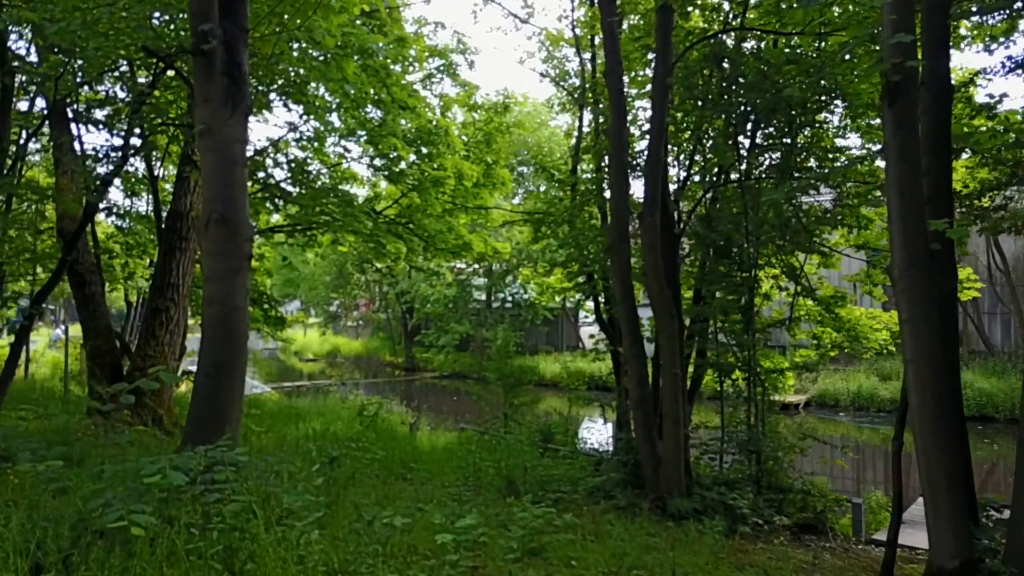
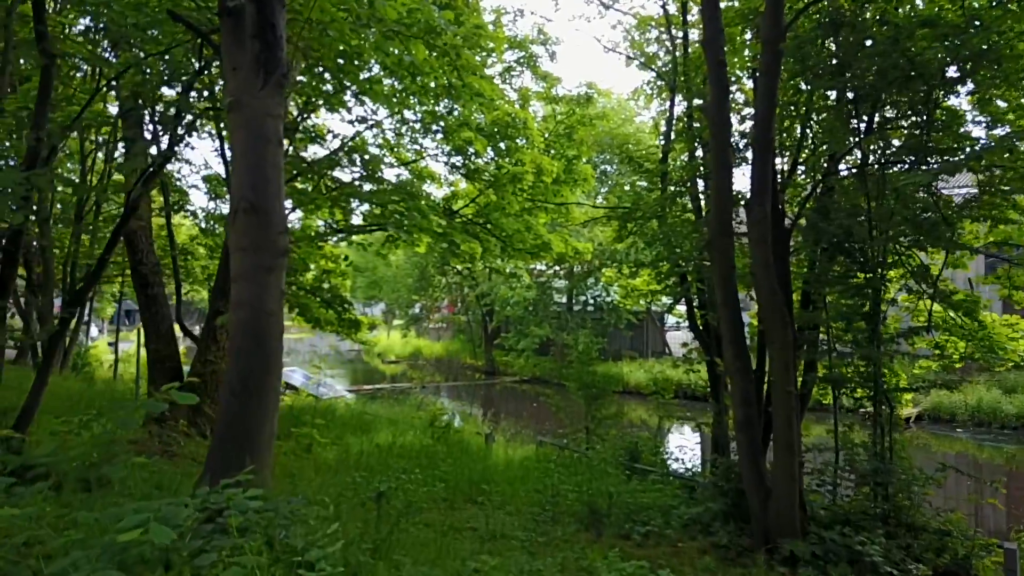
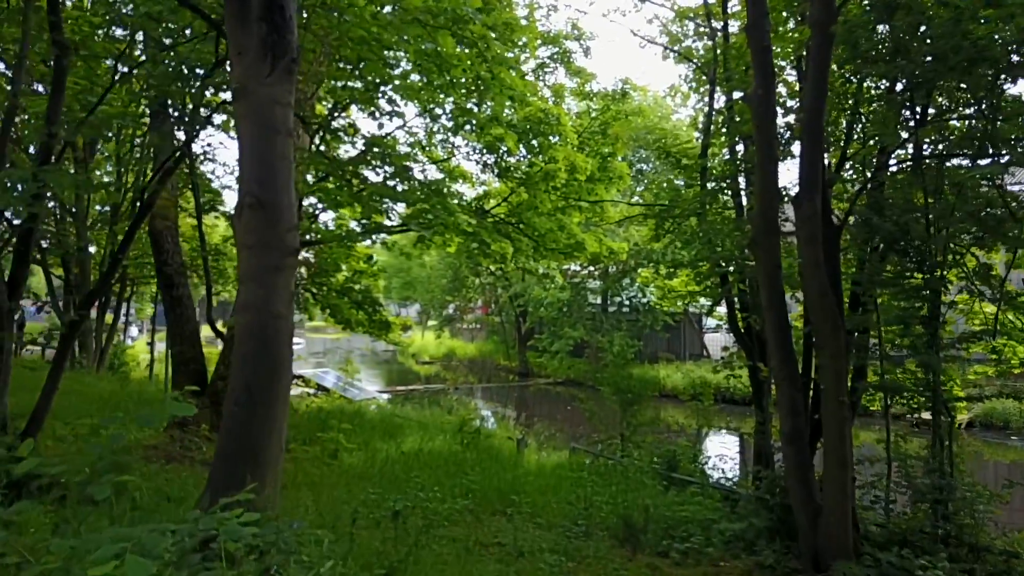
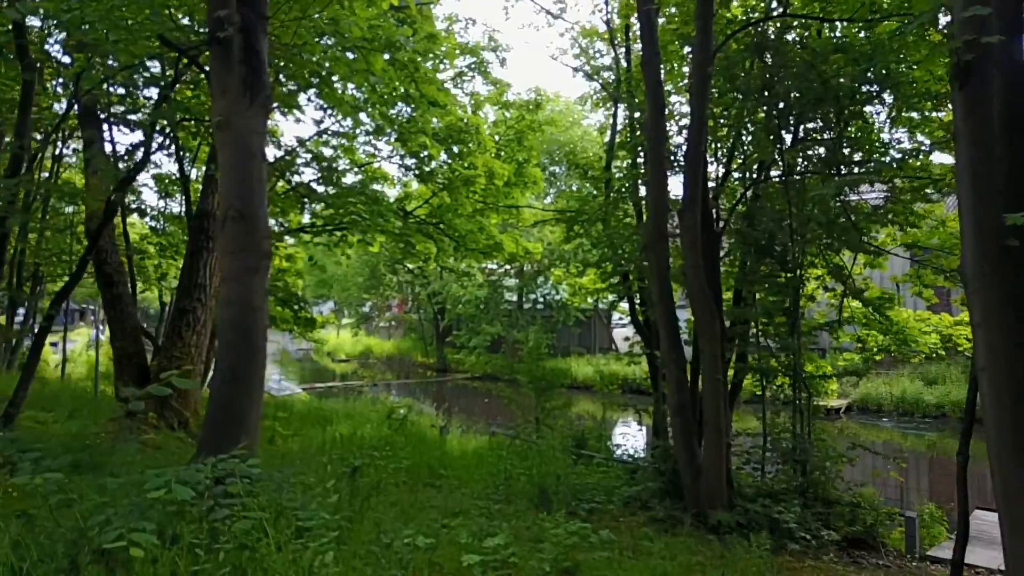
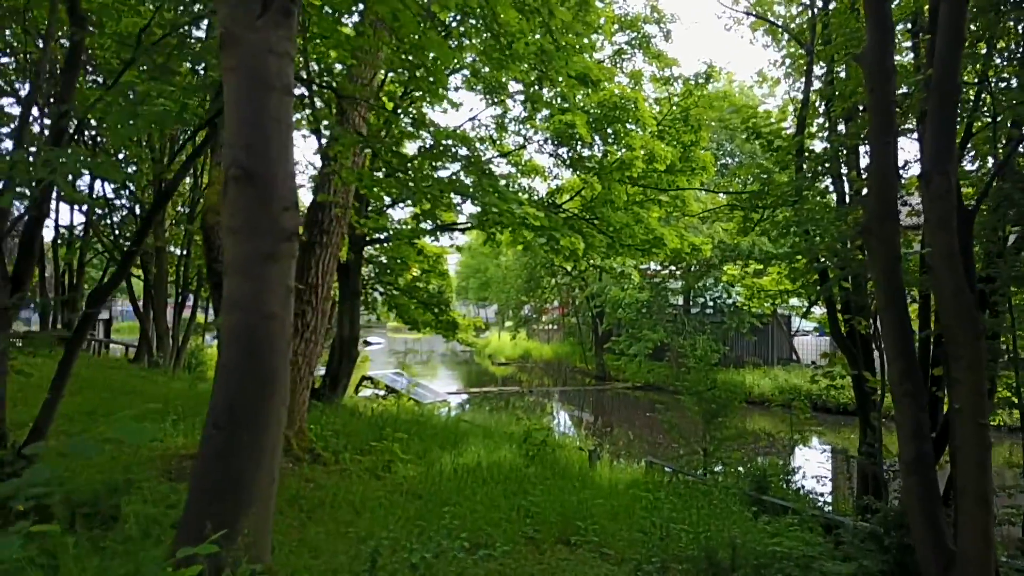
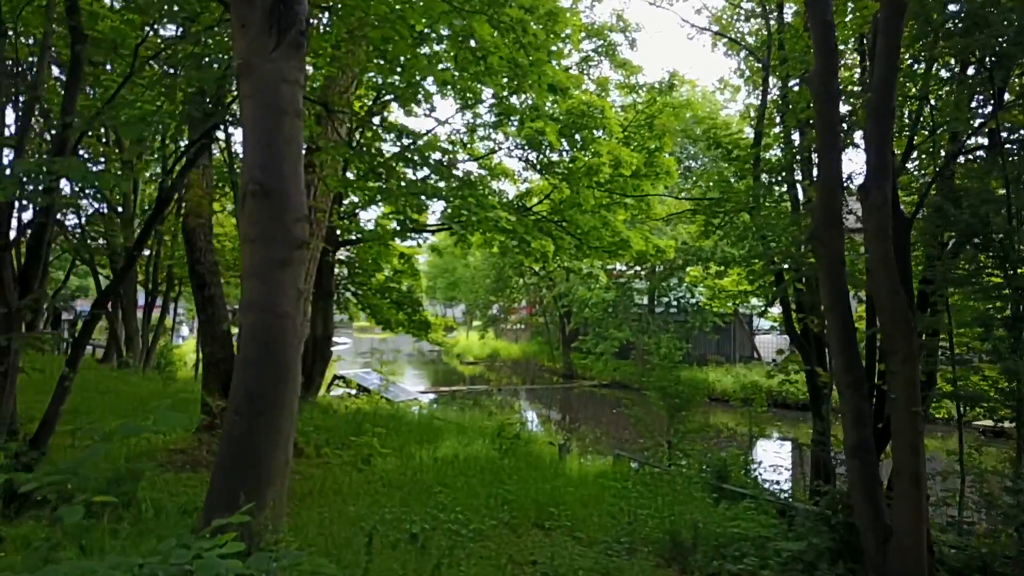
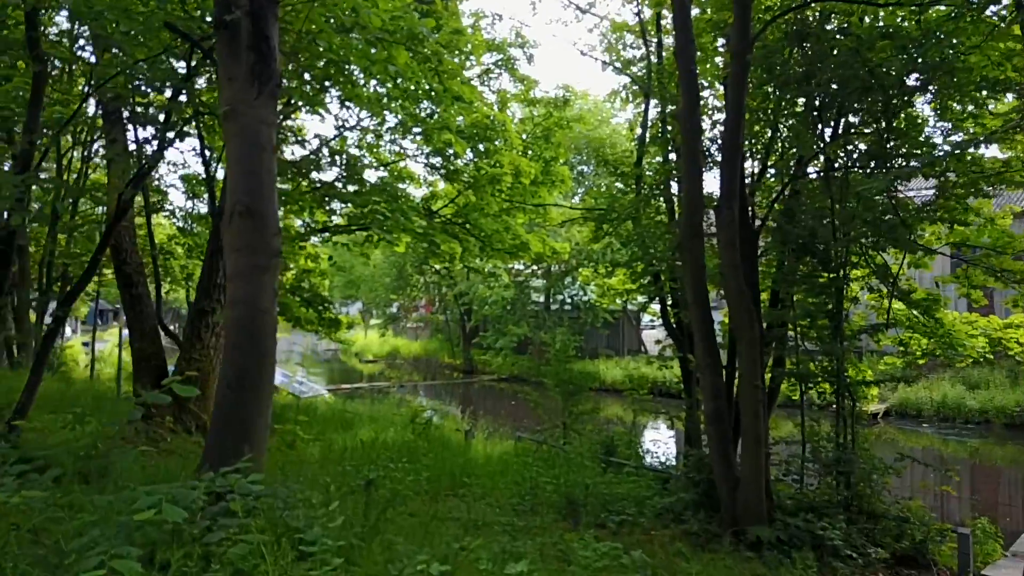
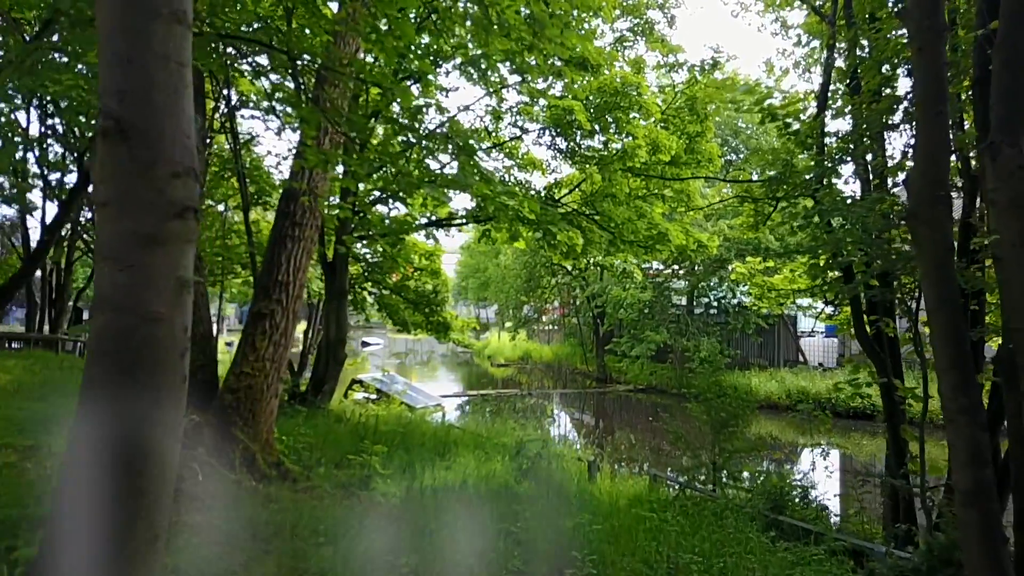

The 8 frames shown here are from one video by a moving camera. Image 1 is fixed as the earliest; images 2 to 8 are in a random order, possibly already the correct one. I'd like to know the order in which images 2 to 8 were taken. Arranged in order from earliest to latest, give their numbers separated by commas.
4, 7, 2, 3, 6, 5, 8
